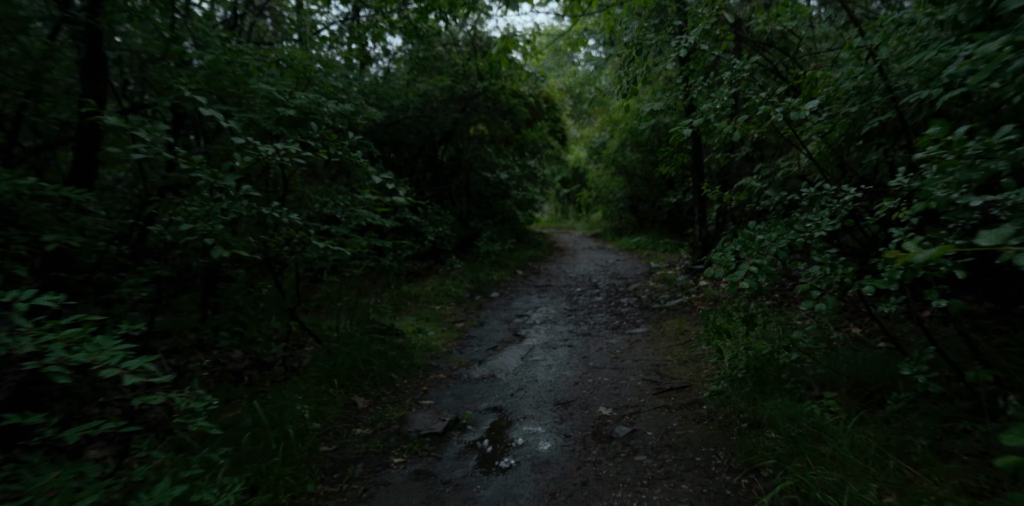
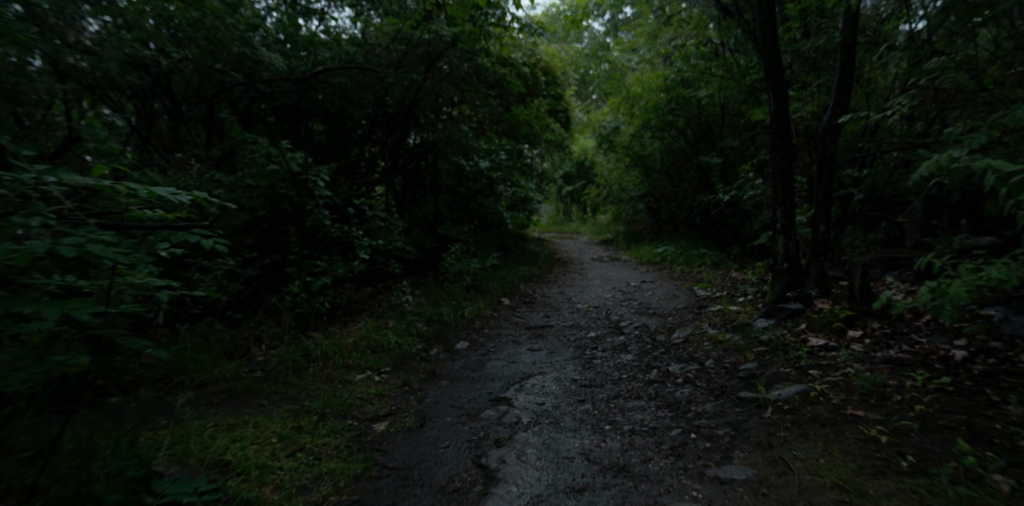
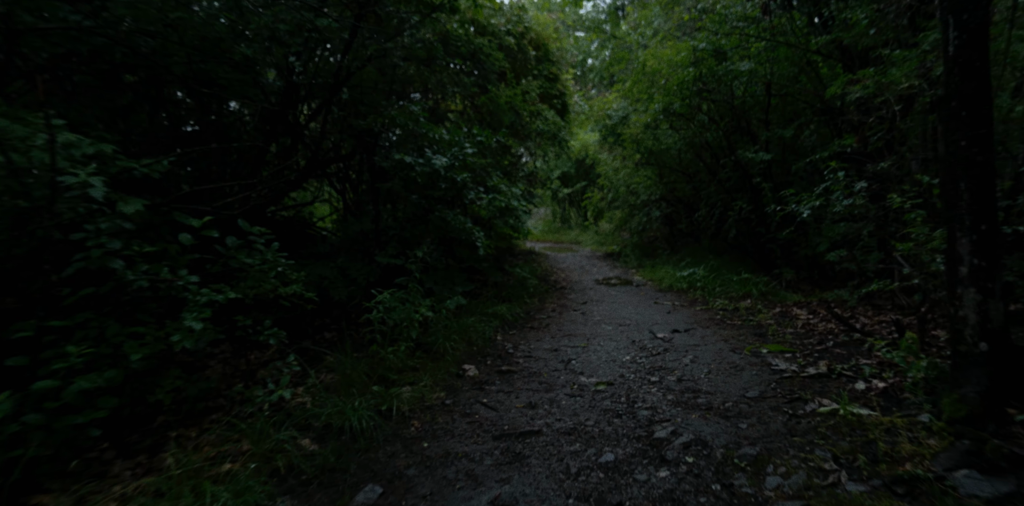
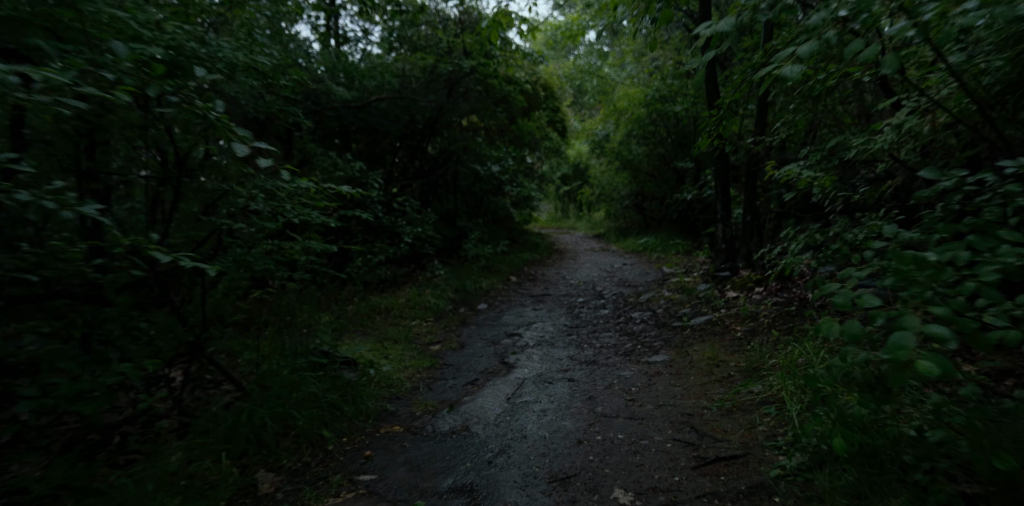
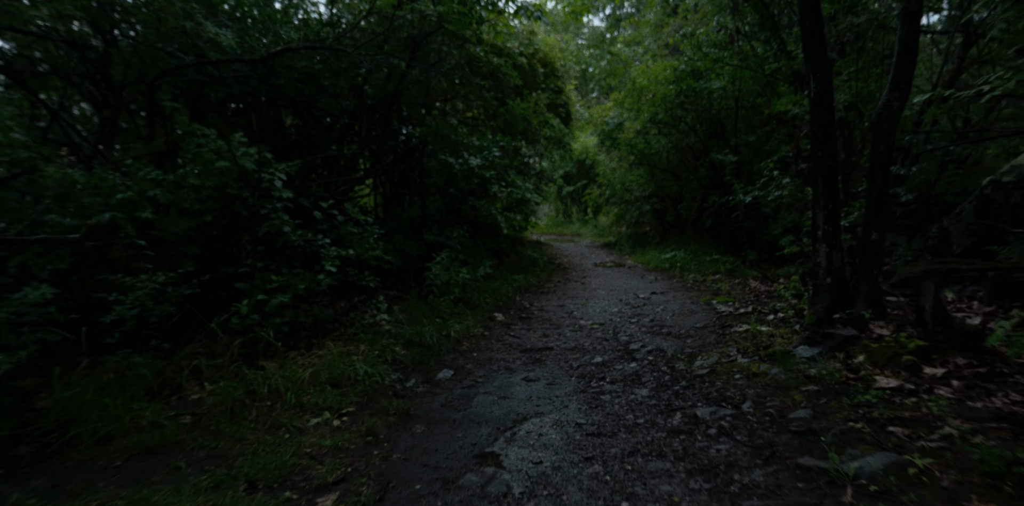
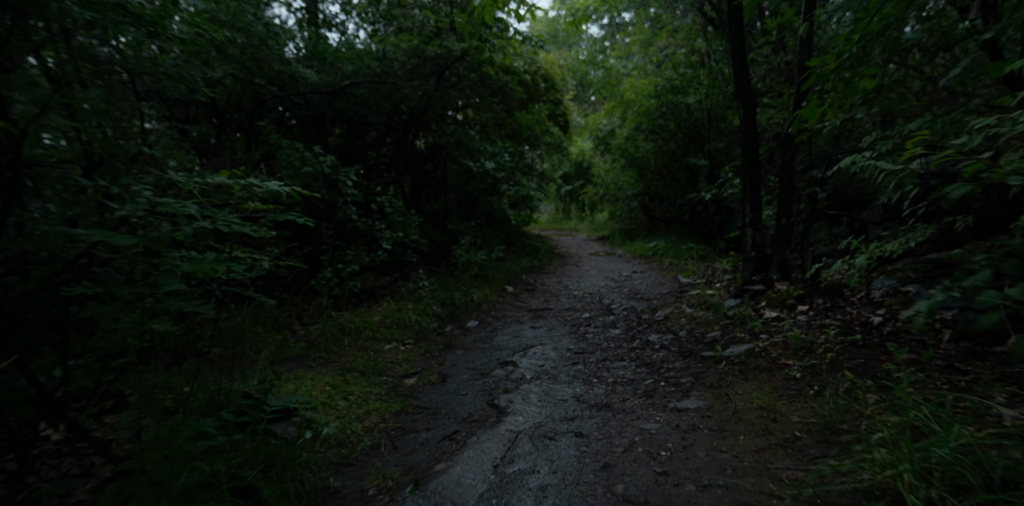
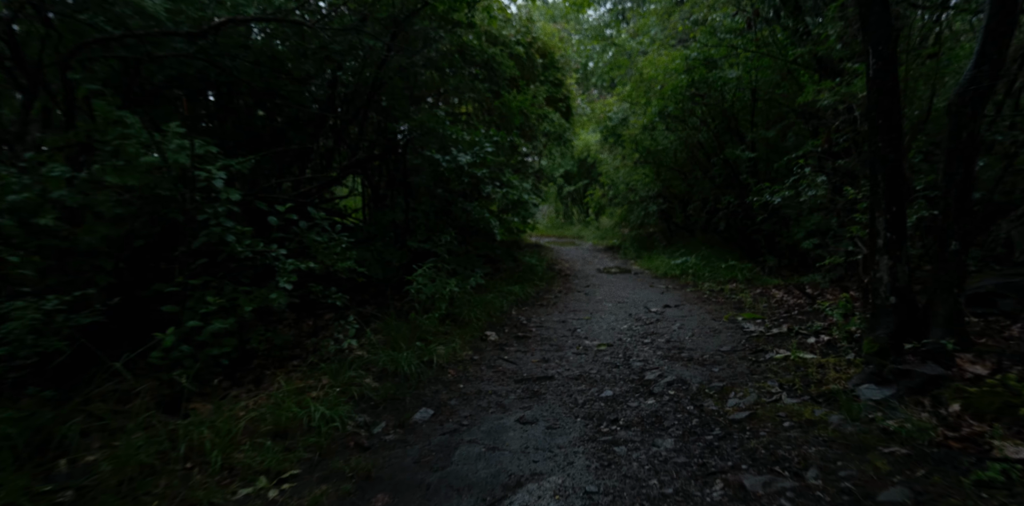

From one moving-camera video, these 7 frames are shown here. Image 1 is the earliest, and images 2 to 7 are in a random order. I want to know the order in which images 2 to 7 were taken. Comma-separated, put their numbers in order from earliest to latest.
4, 6, 2, 5, 7, 3
